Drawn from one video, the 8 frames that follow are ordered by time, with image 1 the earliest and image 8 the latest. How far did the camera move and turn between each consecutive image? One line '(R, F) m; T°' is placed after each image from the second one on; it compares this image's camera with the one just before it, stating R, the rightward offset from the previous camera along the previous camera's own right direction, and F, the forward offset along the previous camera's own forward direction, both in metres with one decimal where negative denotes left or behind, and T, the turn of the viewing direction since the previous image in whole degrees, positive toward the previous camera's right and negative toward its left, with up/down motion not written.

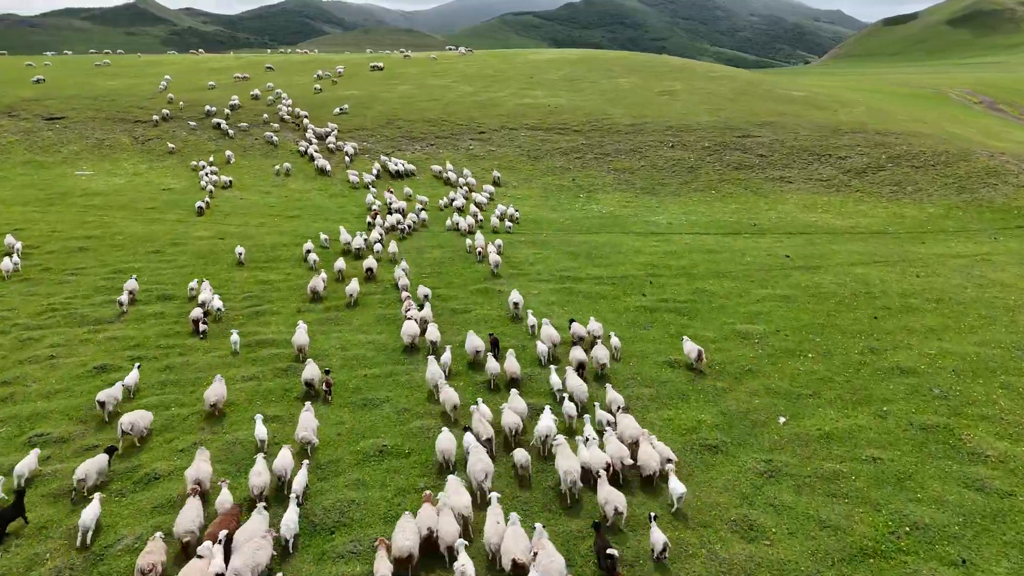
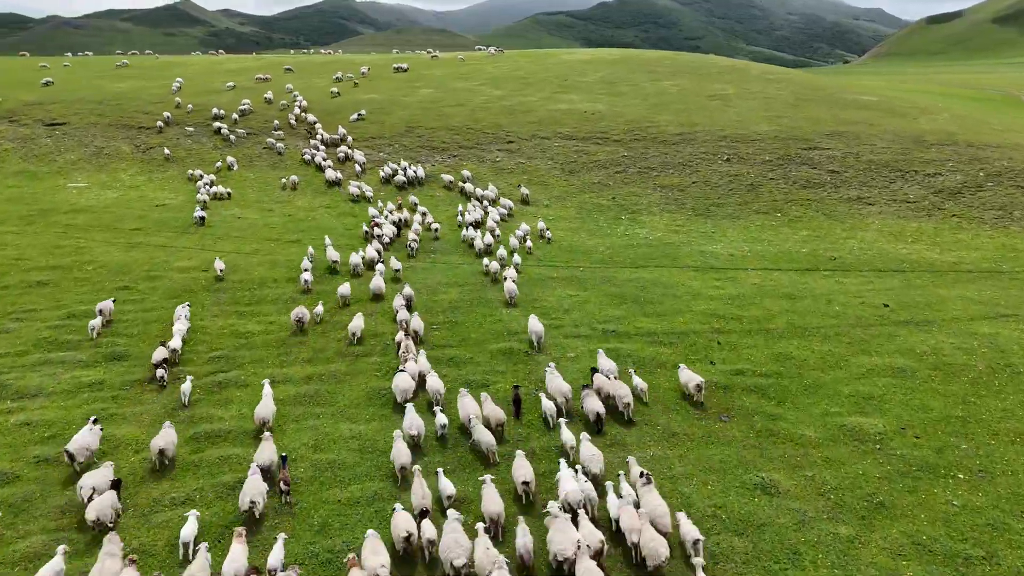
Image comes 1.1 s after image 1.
(0.0, +5.0) m; -2°
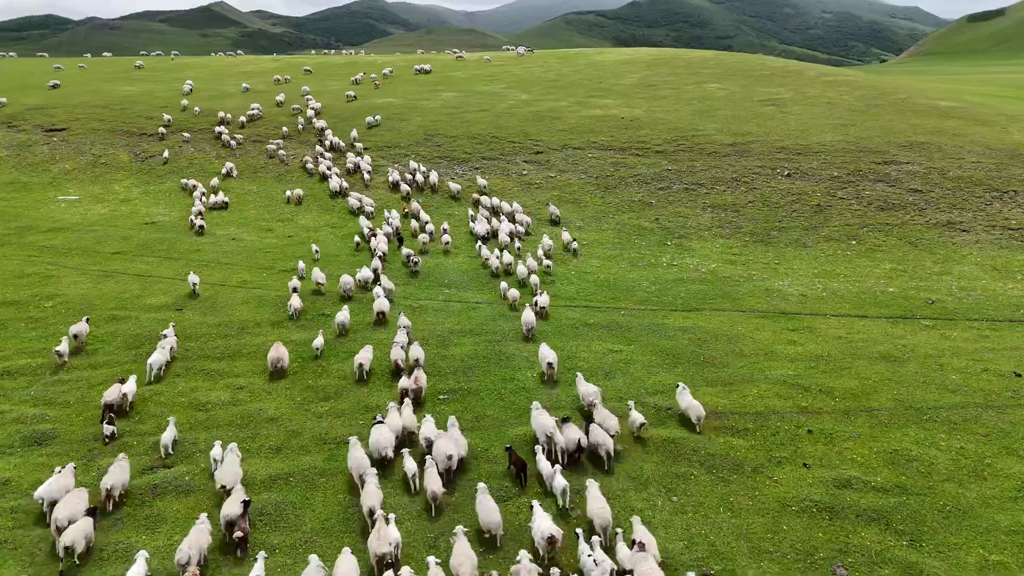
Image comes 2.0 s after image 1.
(0.0, +4.4) m; -2°
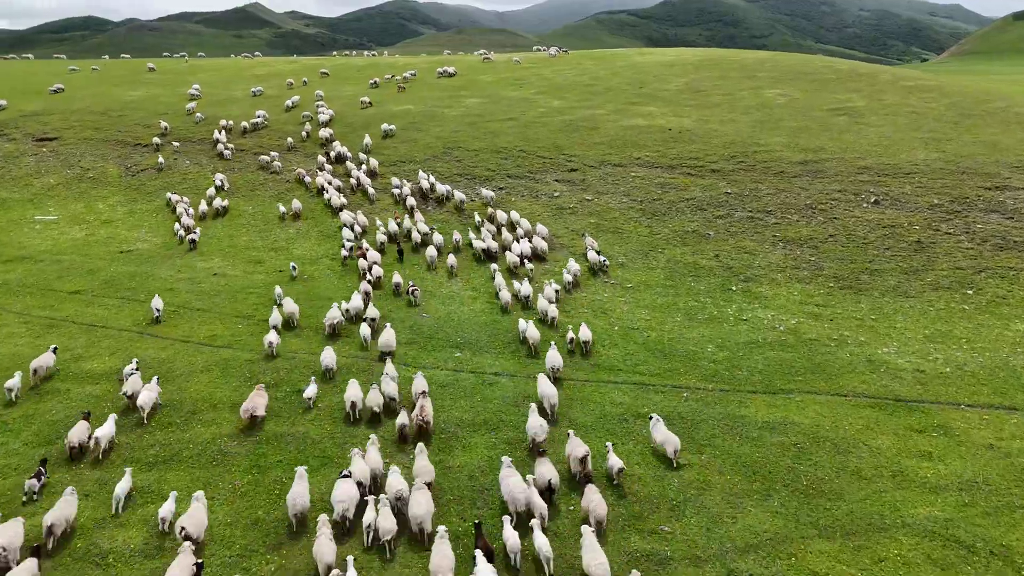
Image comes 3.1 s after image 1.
(0.0, +5.1) m; -2°
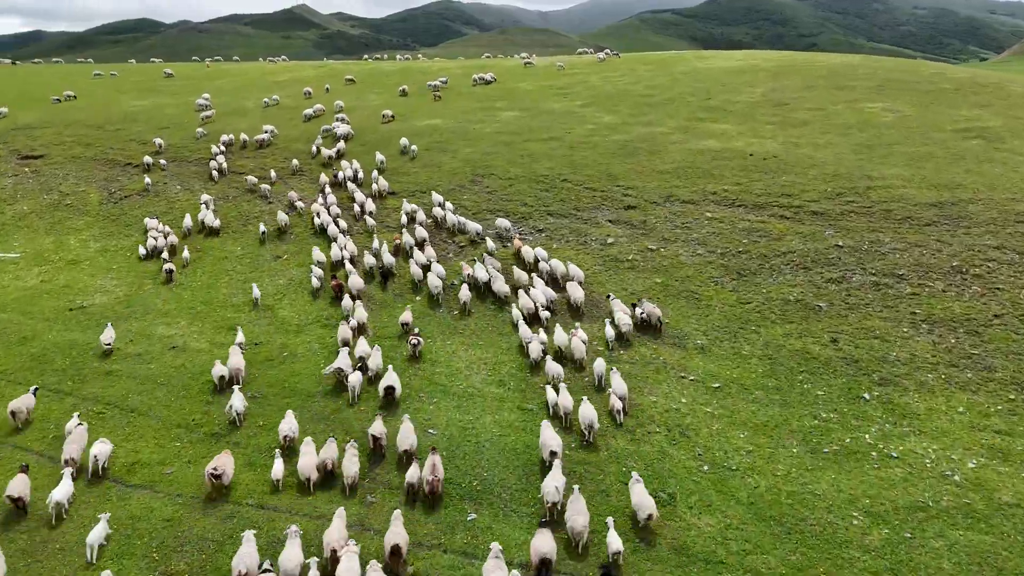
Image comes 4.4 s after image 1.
(-0.1, +6.5) m; -3°
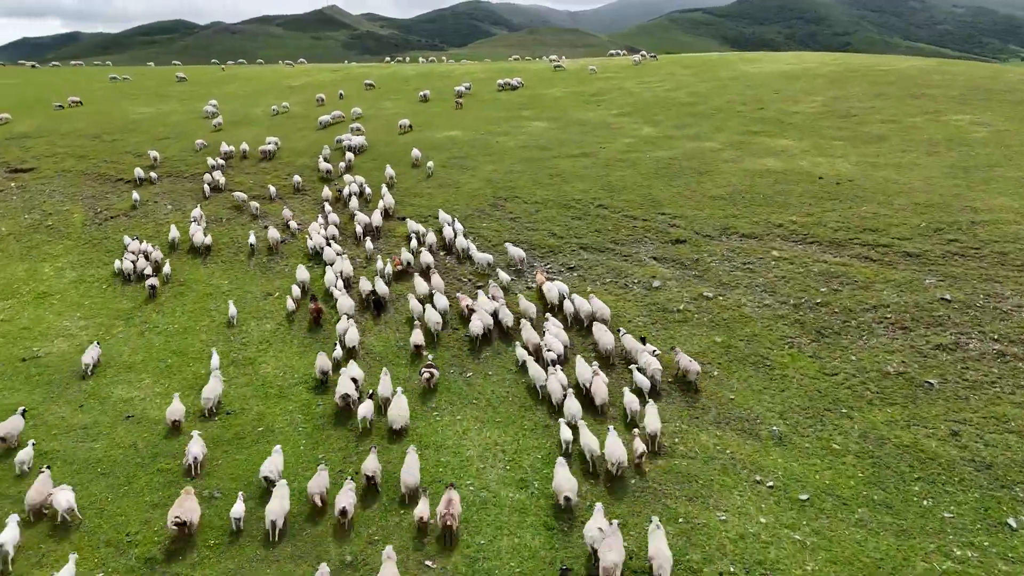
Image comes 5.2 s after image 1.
(0.0, +4.0) m; -2°
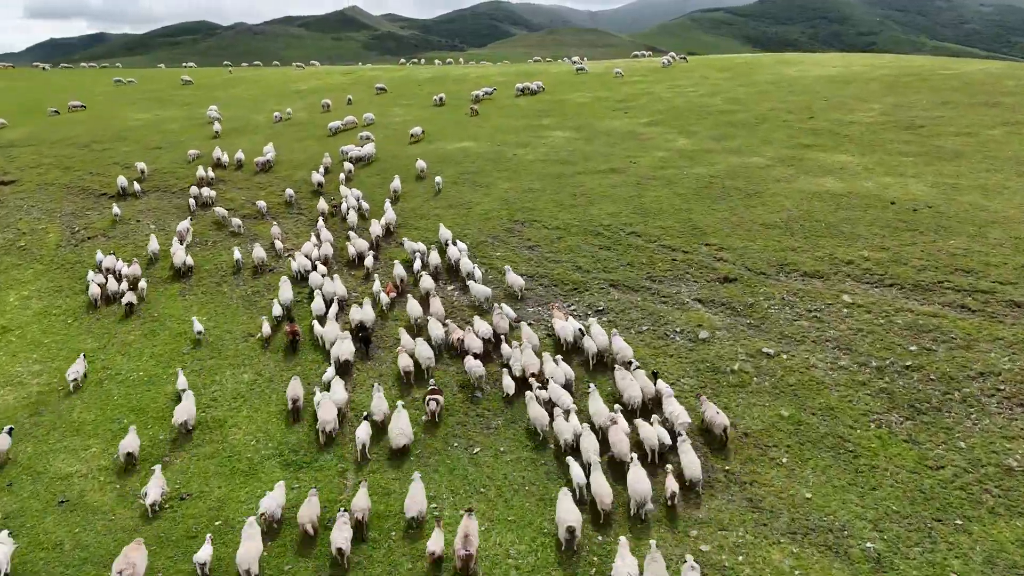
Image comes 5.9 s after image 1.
(0.0, +3.4) m; -1°
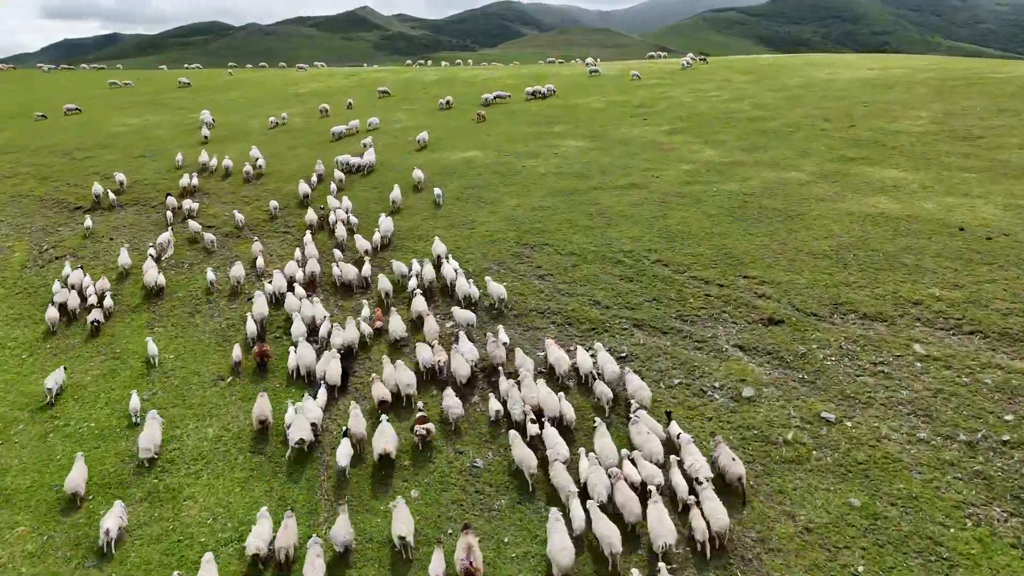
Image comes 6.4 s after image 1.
(0.0, +2.8) m; -1°
